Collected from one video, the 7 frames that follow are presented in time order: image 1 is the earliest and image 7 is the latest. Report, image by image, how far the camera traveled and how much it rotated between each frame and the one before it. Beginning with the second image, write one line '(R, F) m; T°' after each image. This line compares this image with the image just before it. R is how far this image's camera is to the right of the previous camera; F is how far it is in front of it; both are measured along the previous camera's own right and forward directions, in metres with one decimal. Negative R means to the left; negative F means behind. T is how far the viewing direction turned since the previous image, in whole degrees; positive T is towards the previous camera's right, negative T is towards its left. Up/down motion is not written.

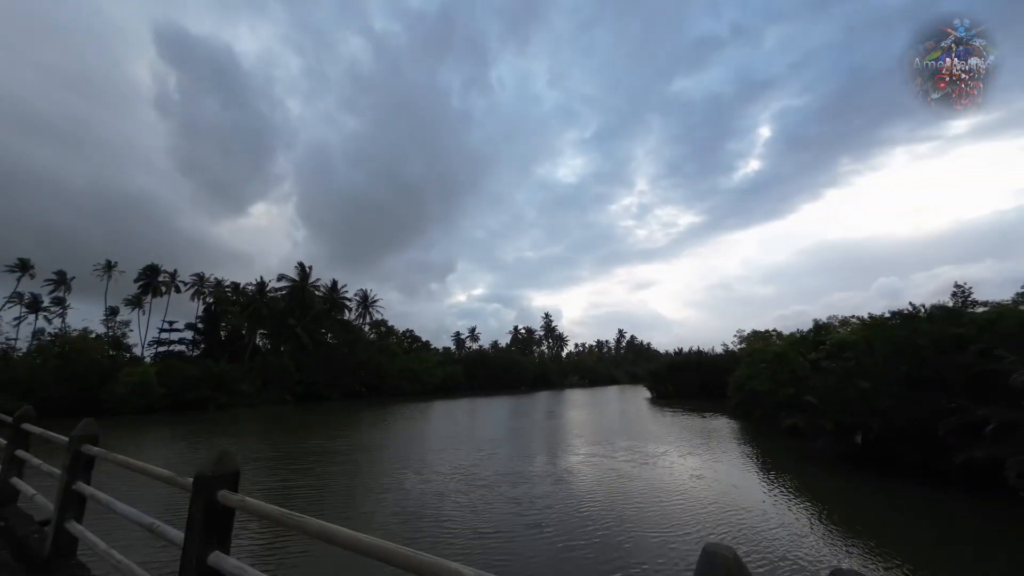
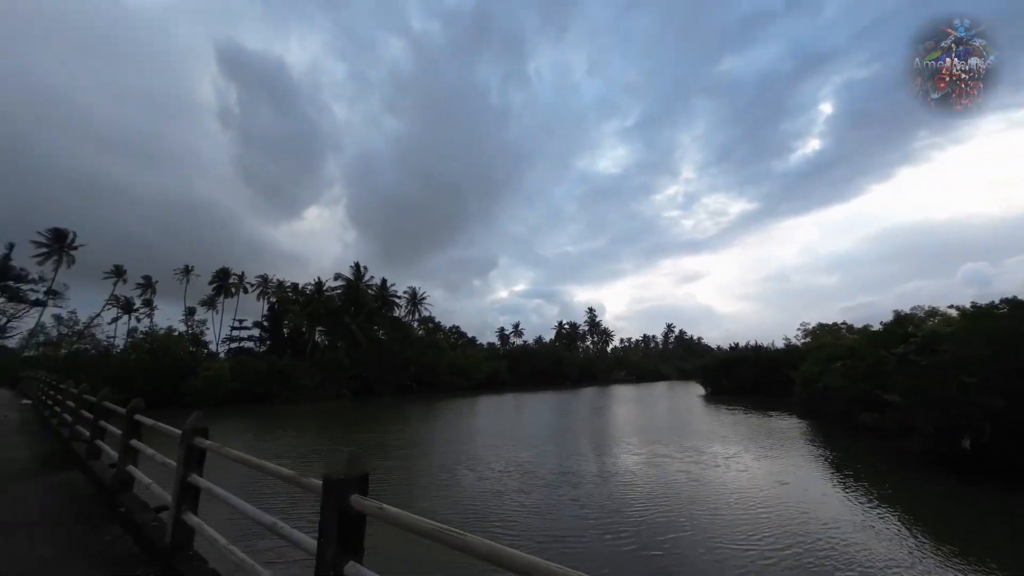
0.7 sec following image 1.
(-0.5, +0.3) m; -6°
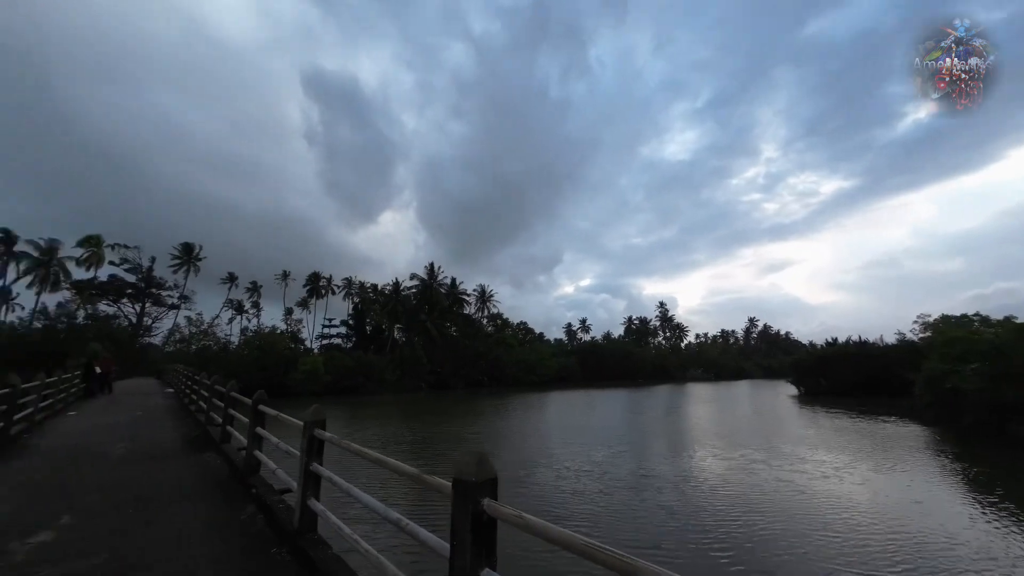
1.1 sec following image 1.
(-0.3, +0.1) m; -10°
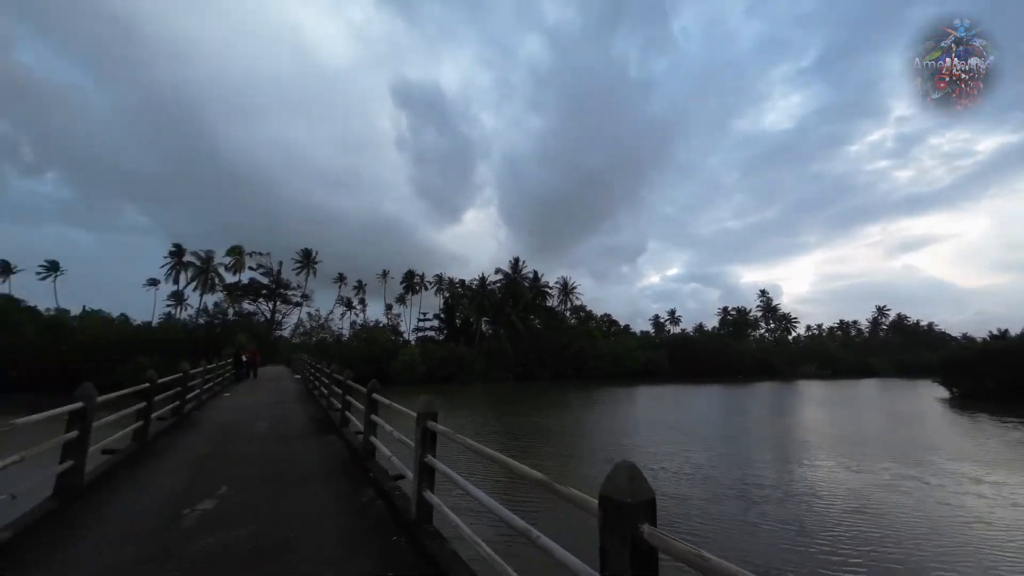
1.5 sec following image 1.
(-0.3, +0.2) m; -12°
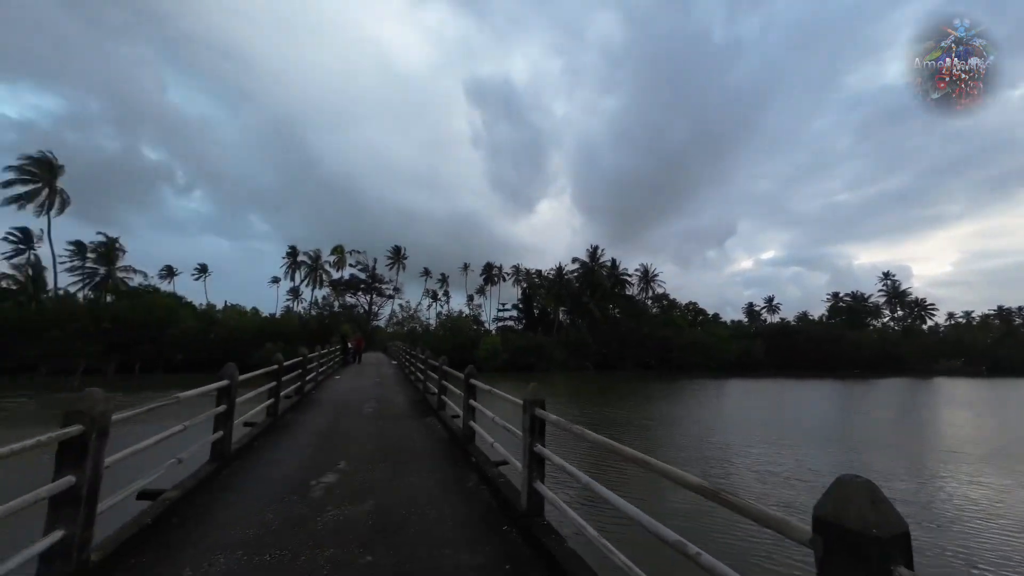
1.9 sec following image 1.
(-0.3, +0.2) m; -11°
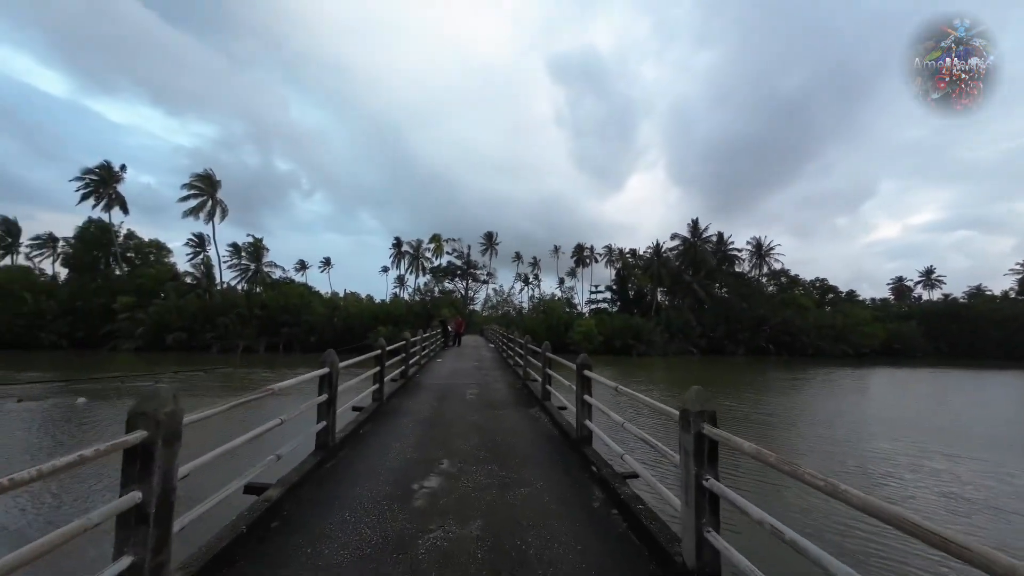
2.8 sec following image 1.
(-0.3, +0.8) m; -13°
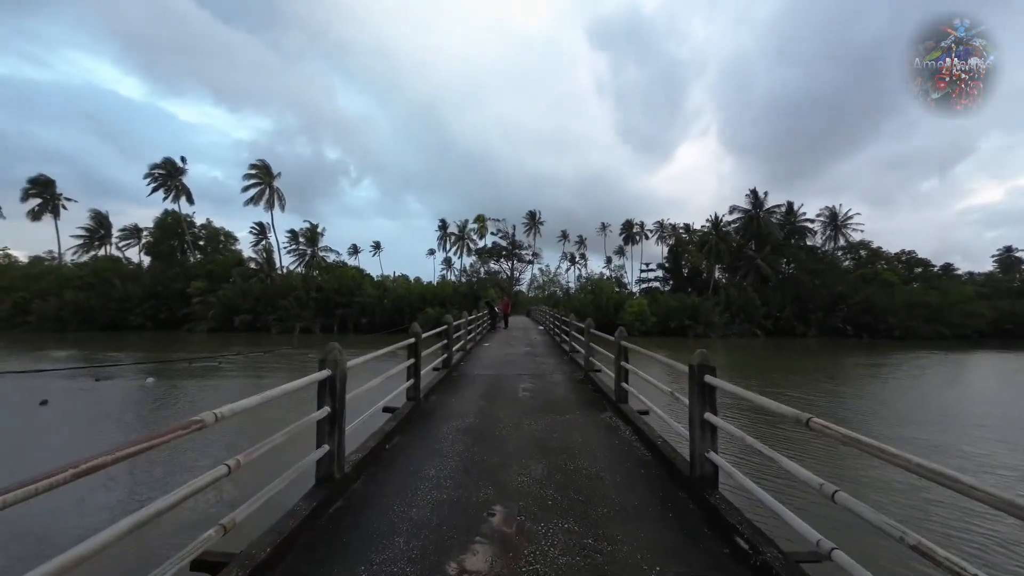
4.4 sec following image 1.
(-0.3, +1.5) m; -7°
